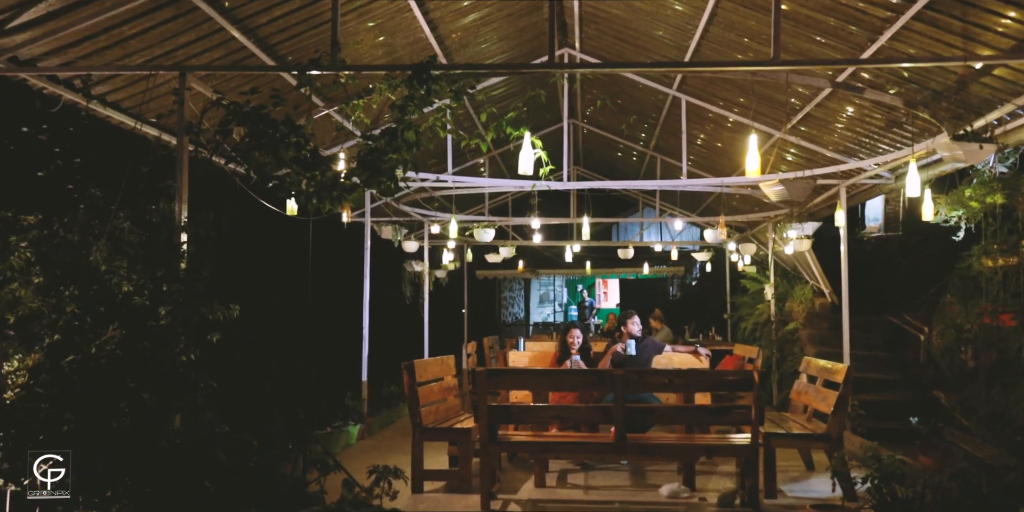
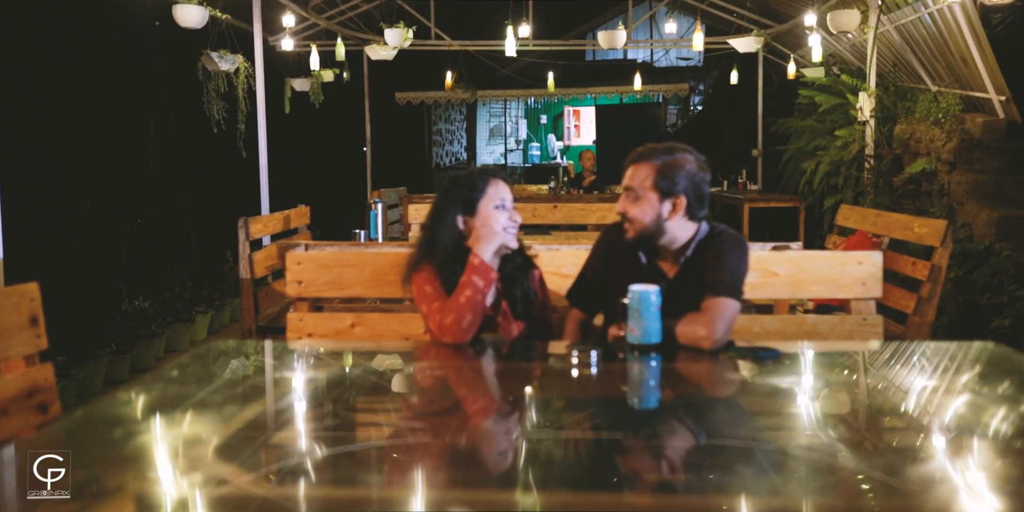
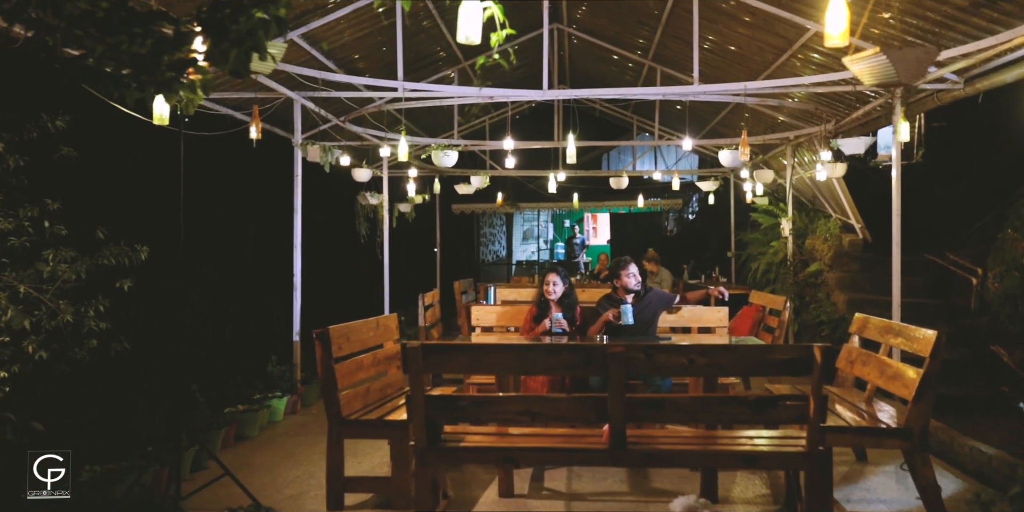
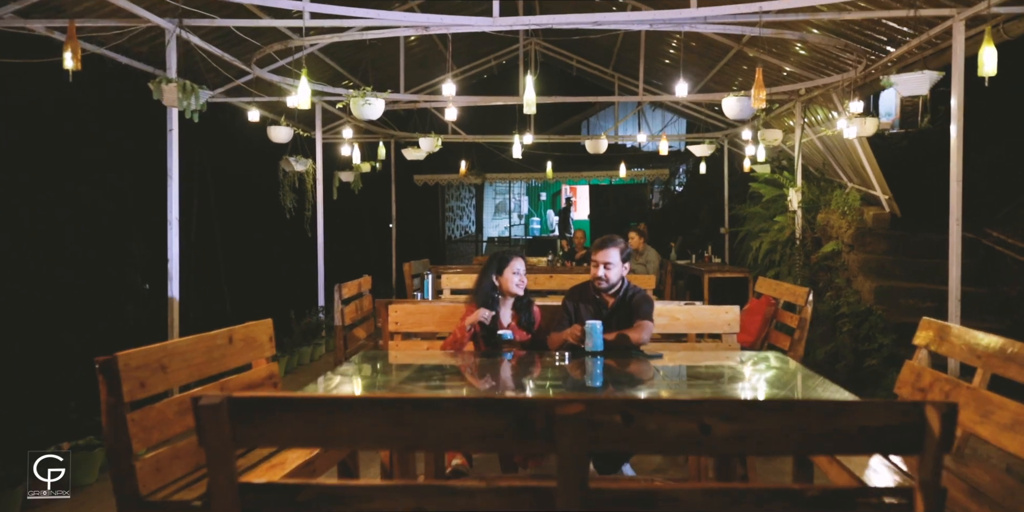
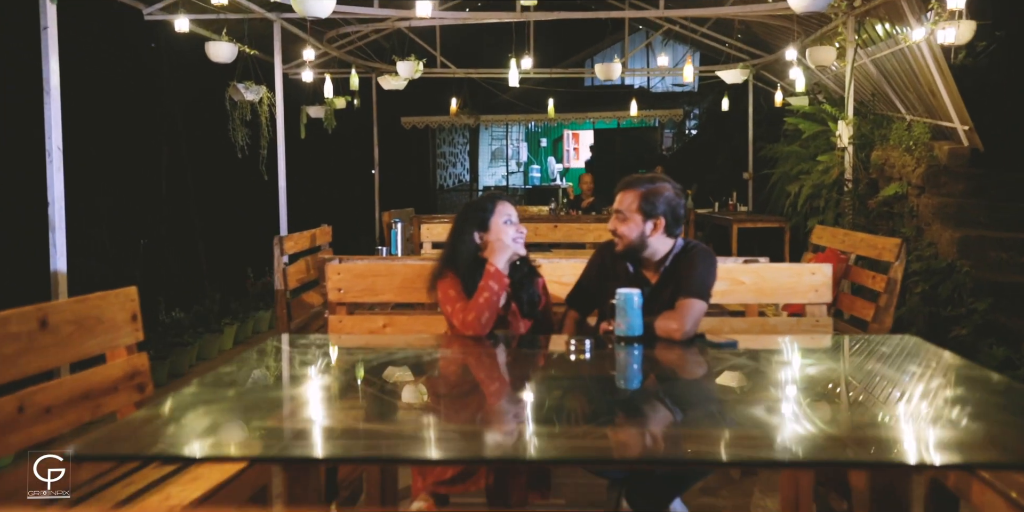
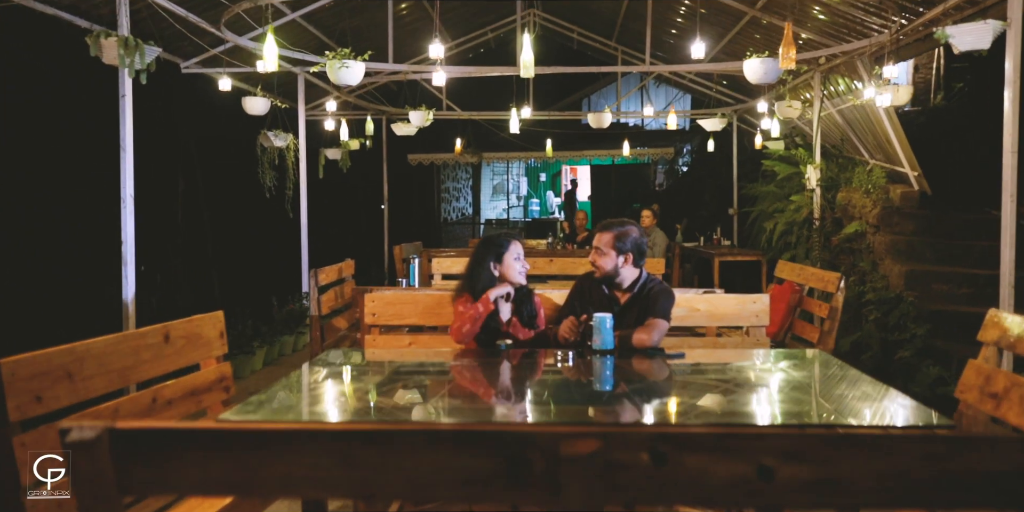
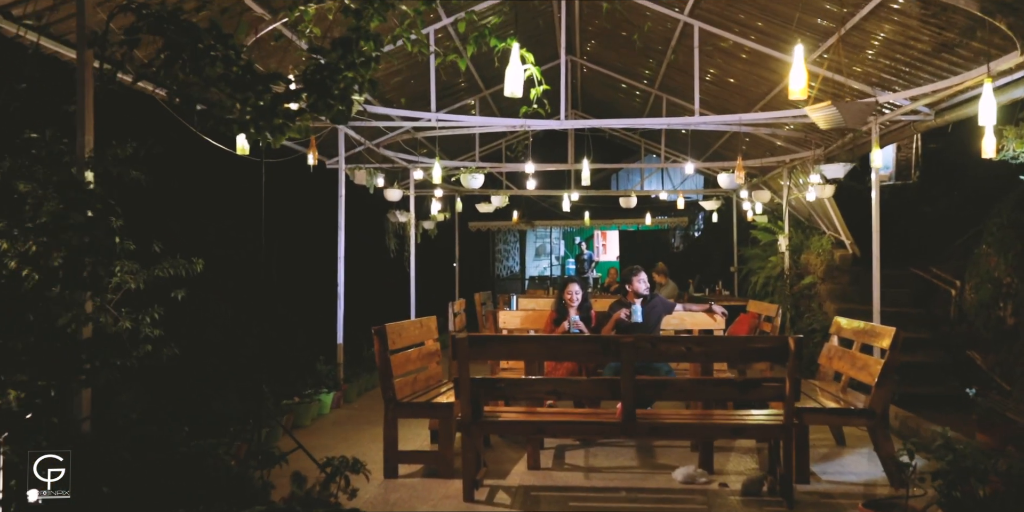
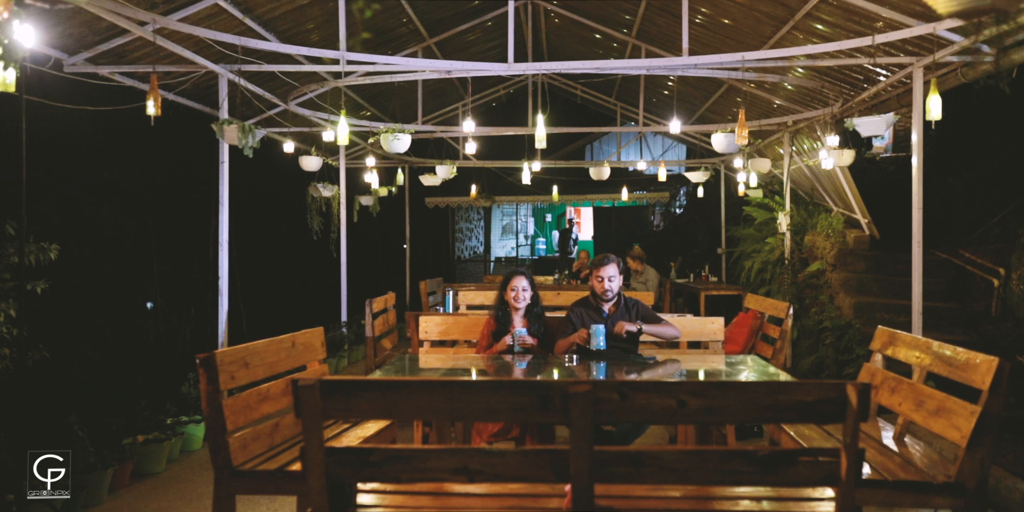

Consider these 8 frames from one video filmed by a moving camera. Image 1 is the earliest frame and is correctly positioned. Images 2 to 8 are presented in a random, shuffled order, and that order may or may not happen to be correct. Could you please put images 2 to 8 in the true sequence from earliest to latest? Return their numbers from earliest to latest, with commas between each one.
7, 3, 8, 4, 6, 5, 2
